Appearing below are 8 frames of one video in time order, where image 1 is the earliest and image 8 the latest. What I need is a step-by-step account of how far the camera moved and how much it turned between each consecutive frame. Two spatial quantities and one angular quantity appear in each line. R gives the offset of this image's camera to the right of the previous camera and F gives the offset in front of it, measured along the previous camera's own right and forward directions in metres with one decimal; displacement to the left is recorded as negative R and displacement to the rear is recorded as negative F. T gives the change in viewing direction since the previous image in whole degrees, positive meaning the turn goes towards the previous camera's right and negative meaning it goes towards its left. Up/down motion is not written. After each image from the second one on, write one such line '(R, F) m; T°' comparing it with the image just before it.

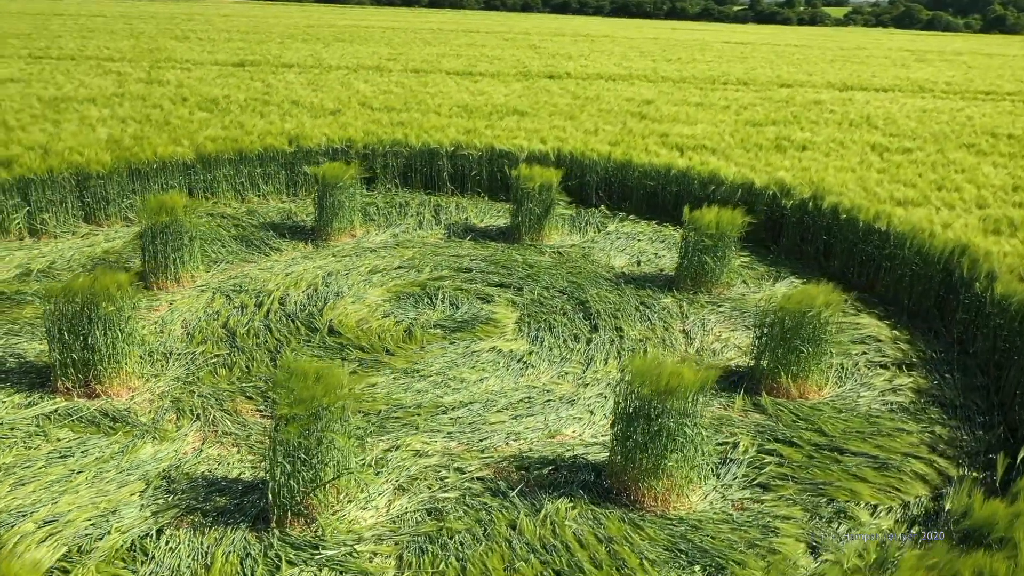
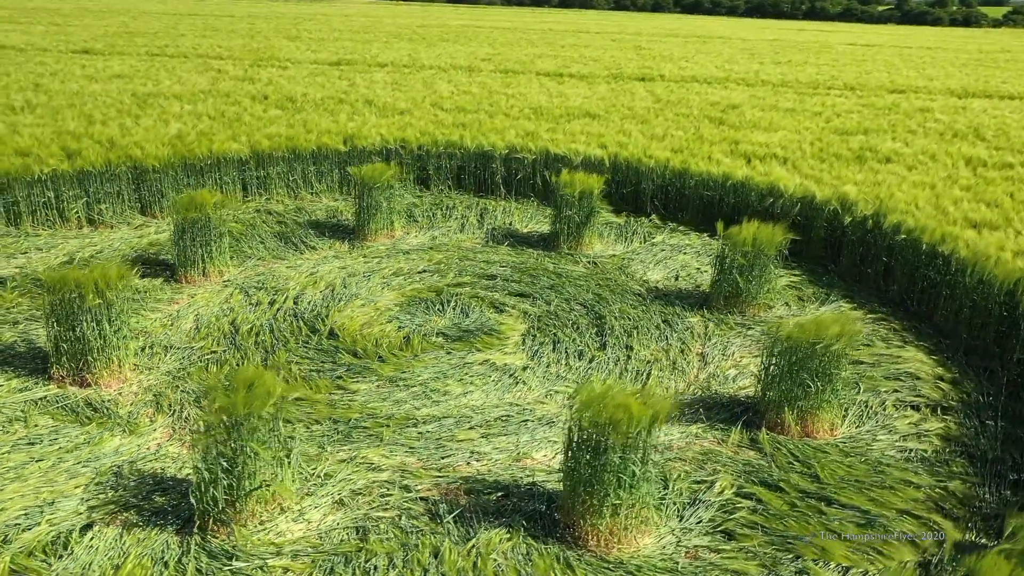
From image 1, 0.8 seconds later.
(+0.7, +0.2) m; -8°
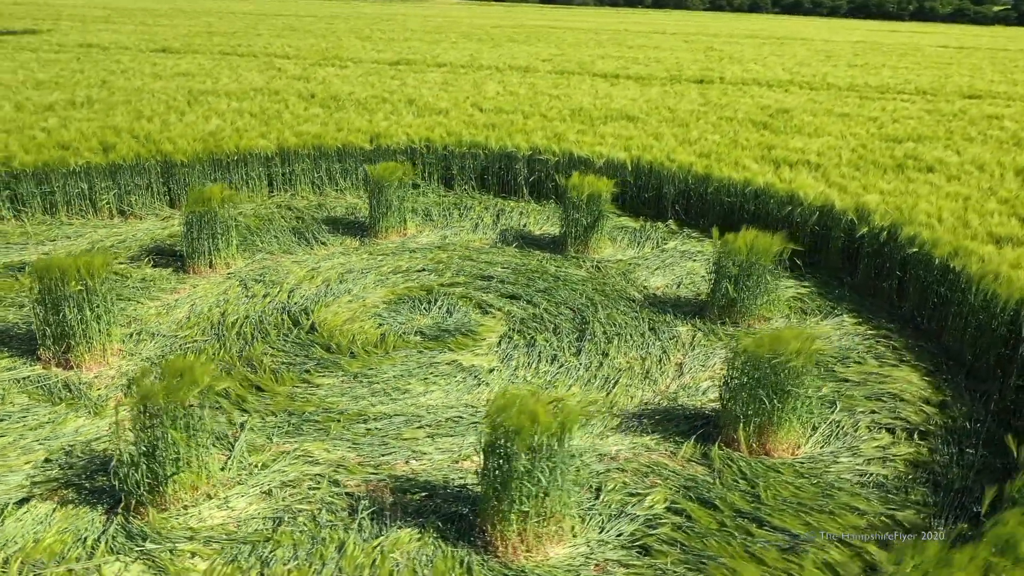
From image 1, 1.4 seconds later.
(+0.7, 0.0) m; -6°
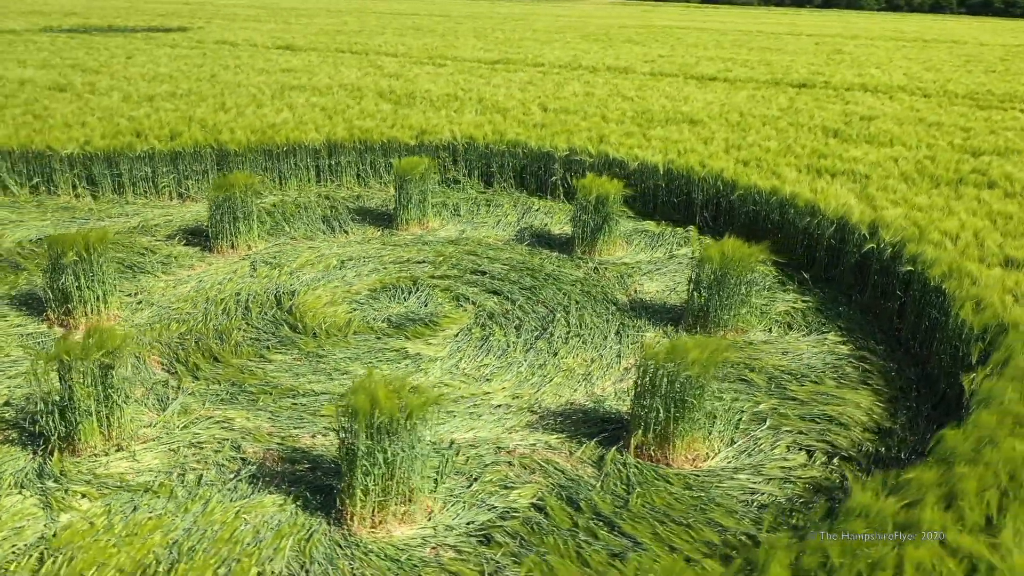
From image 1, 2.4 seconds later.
(+1.2, 0.0) m; -10°
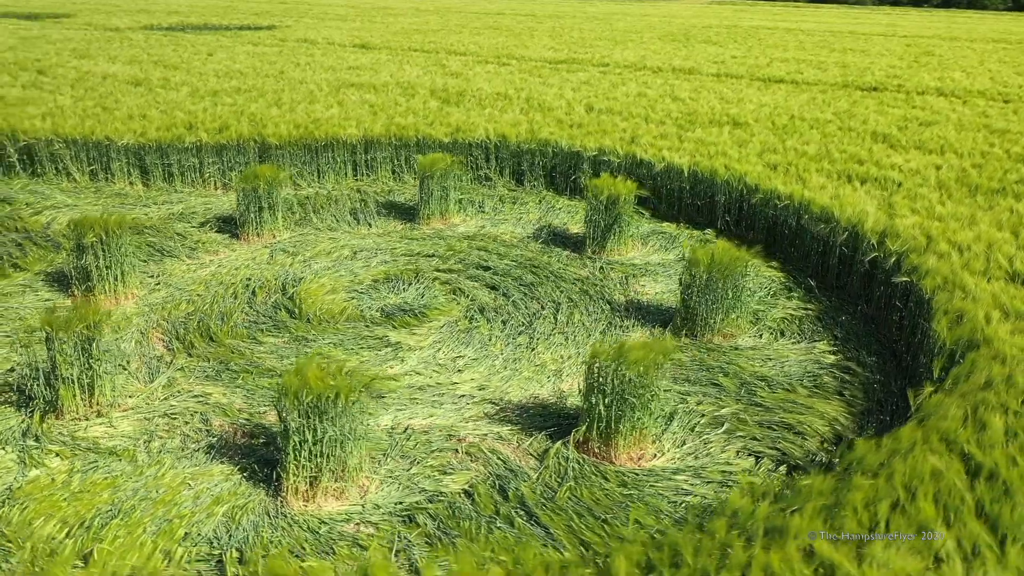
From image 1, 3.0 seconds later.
(+0.7, -0.1) m; -6°
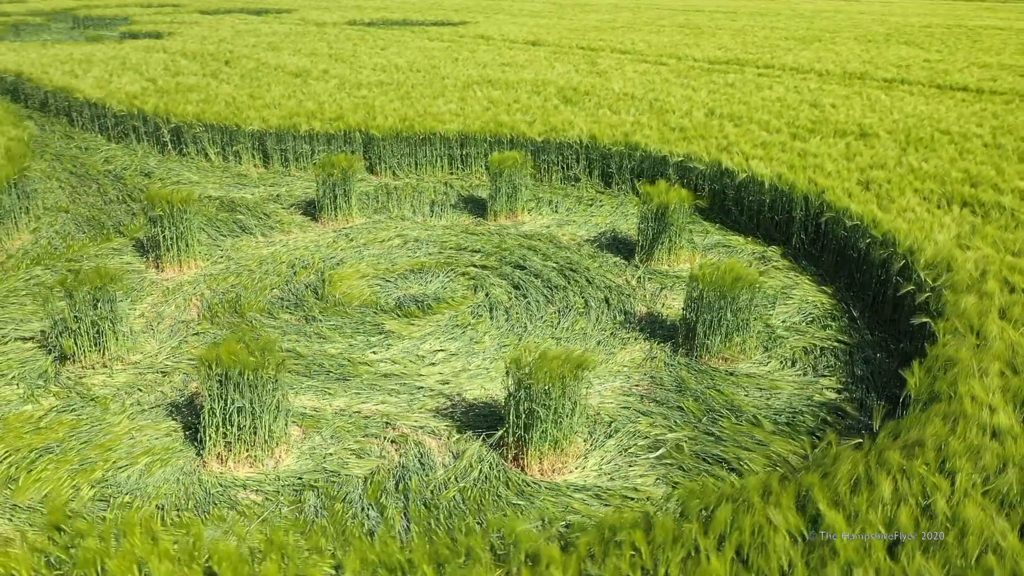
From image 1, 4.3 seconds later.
(+1.3, +0.1) m; -14°
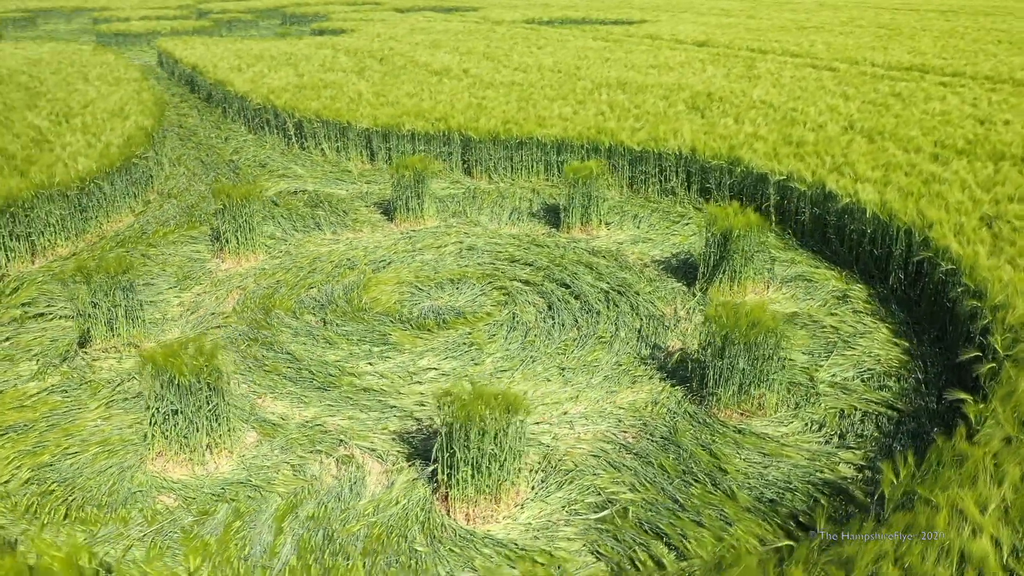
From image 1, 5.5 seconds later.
(+1.1, +0.5) m; -14°
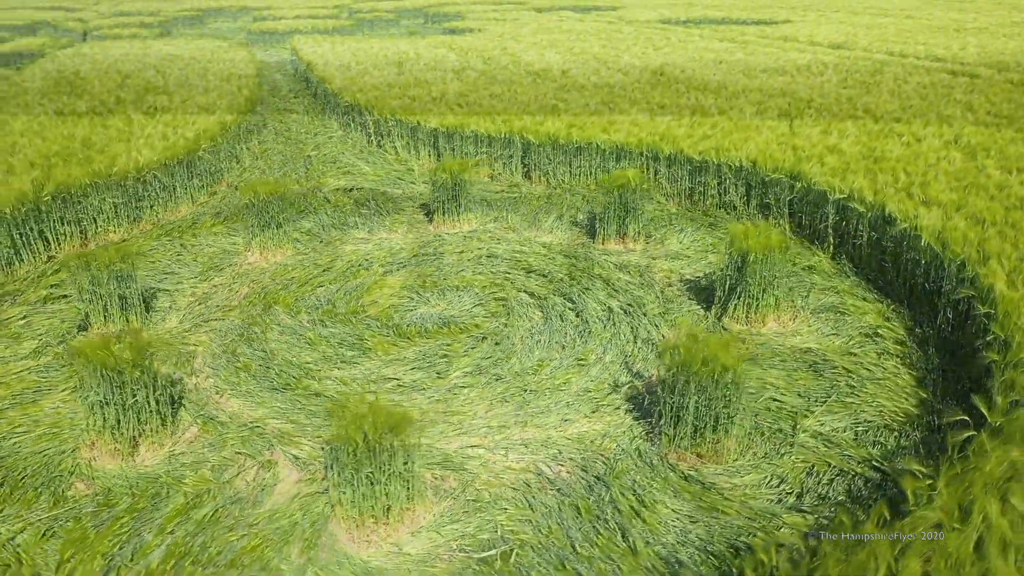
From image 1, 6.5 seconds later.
(+1.1, +0.3) m; -11°
